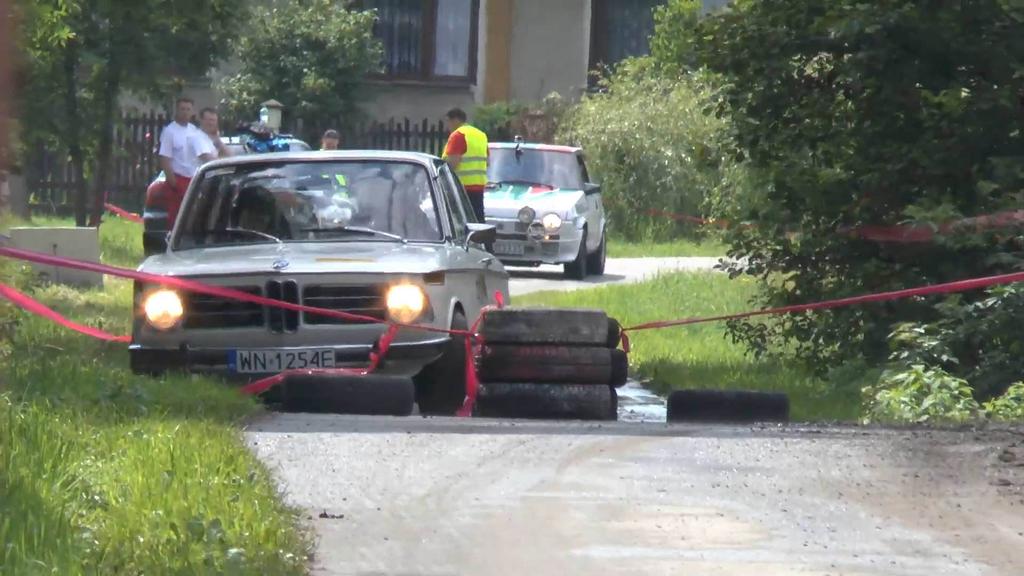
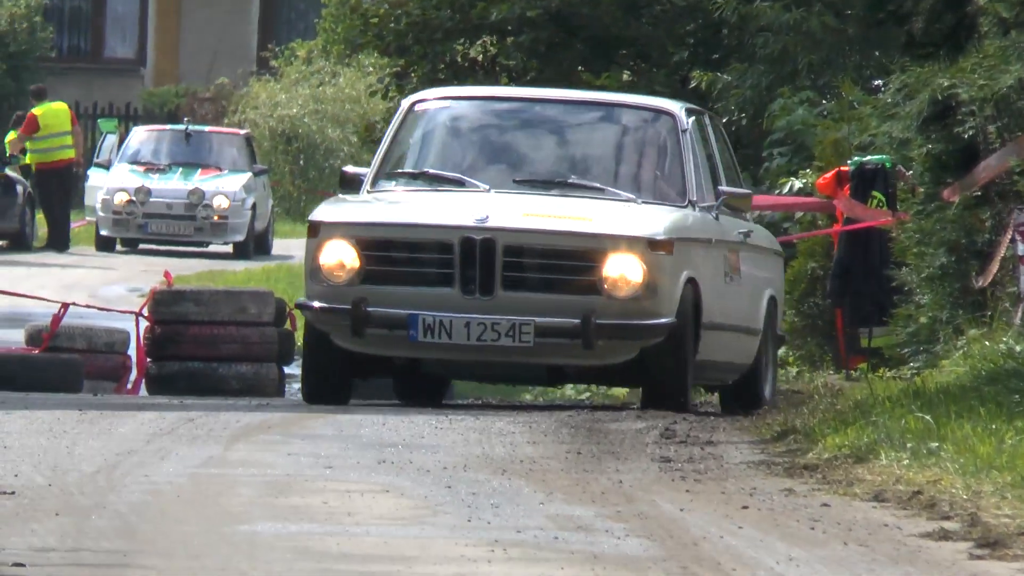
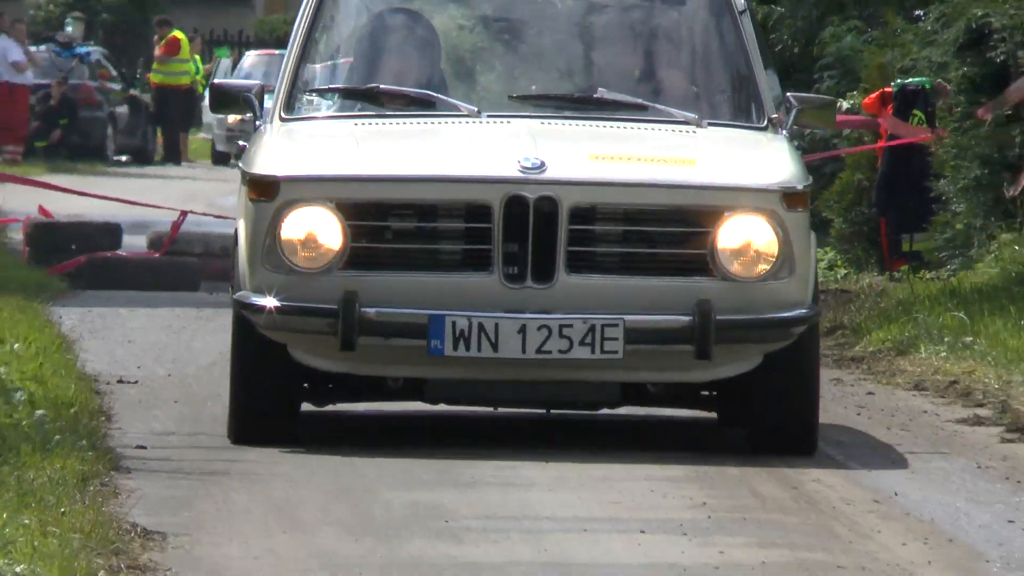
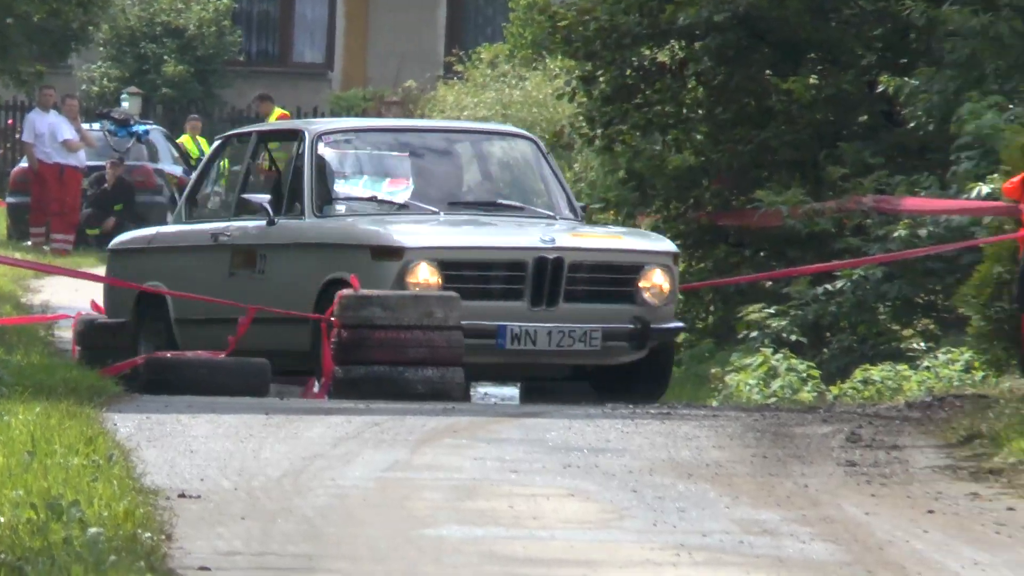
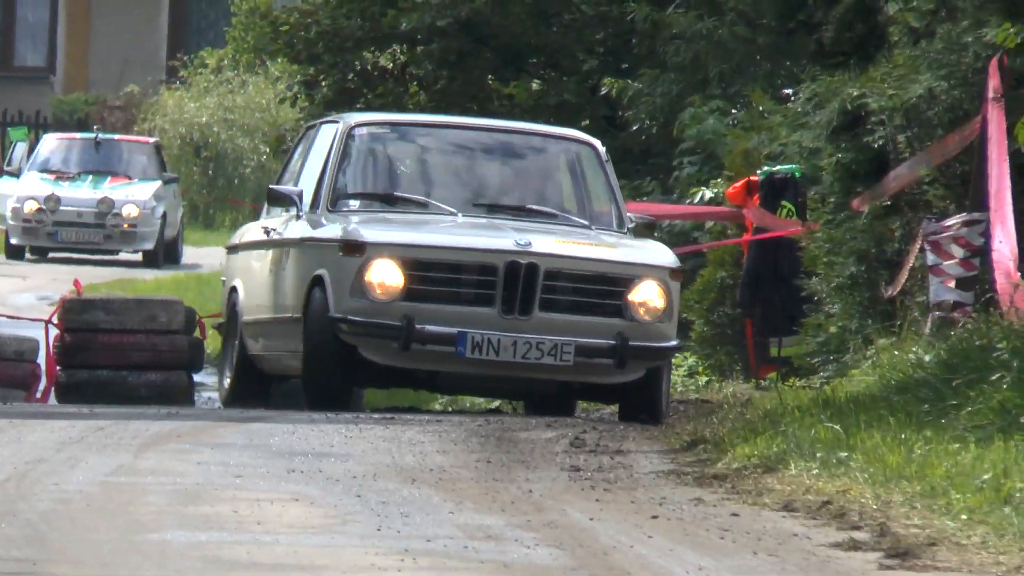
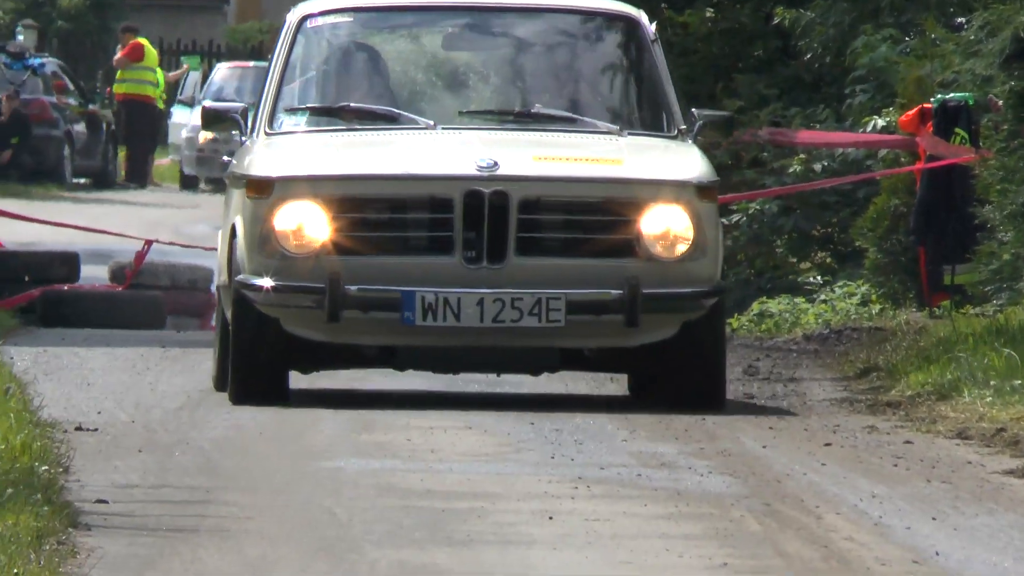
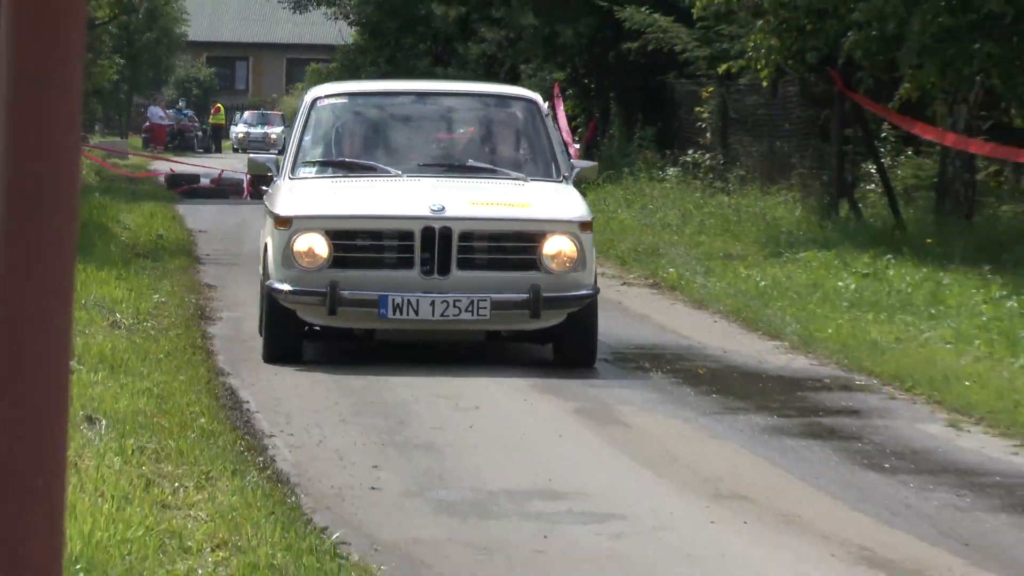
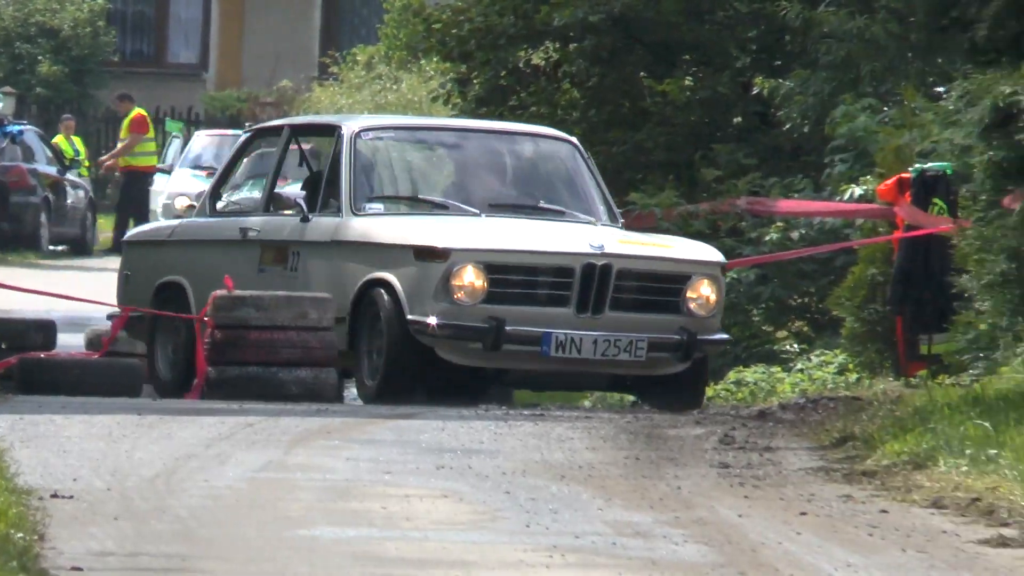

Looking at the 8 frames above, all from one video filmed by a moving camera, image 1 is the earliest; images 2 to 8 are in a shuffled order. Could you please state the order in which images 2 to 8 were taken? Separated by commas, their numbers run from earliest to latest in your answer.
4, 8, 5, 2, 6, 3, 7
